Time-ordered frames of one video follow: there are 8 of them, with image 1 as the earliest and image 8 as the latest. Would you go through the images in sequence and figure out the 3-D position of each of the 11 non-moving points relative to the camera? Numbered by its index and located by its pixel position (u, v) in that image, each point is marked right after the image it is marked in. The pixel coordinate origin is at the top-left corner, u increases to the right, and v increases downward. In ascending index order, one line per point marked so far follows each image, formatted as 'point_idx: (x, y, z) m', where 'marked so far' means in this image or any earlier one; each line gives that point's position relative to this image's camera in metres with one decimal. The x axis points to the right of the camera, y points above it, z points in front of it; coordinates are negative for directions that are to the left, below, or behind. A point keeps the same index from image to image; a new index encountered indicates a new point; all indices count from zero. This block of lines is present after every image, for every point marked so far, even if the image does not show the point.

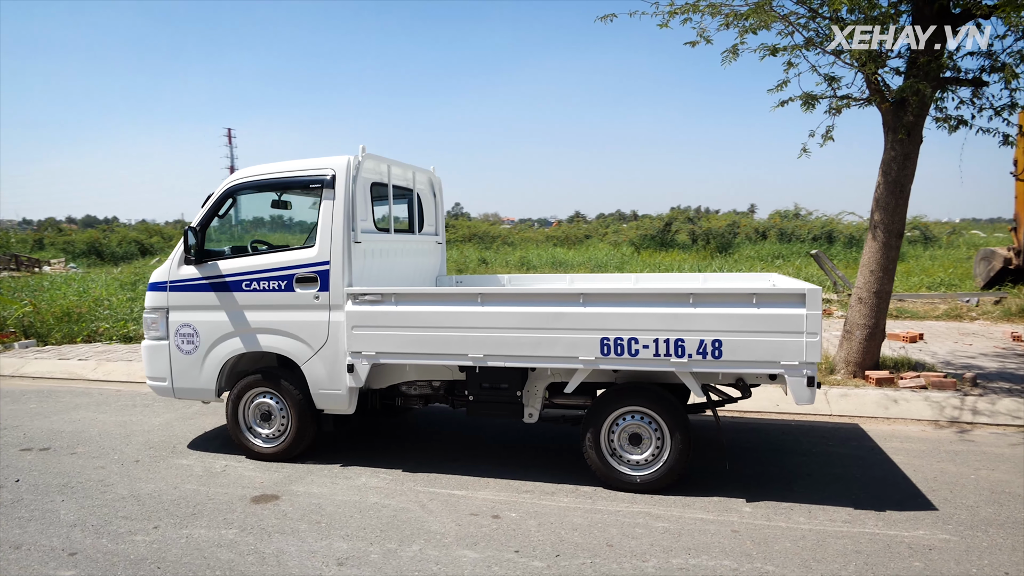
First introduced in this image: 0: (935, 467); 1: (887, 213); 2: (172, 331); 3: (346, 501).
0: (+3.3, -1.4, +5.6) m
1: (+4.0, +0.8, +7.6) m
2: (-2.8, -0.4, +5.9) m
3: (-1.1, -1.5, +4.8) m
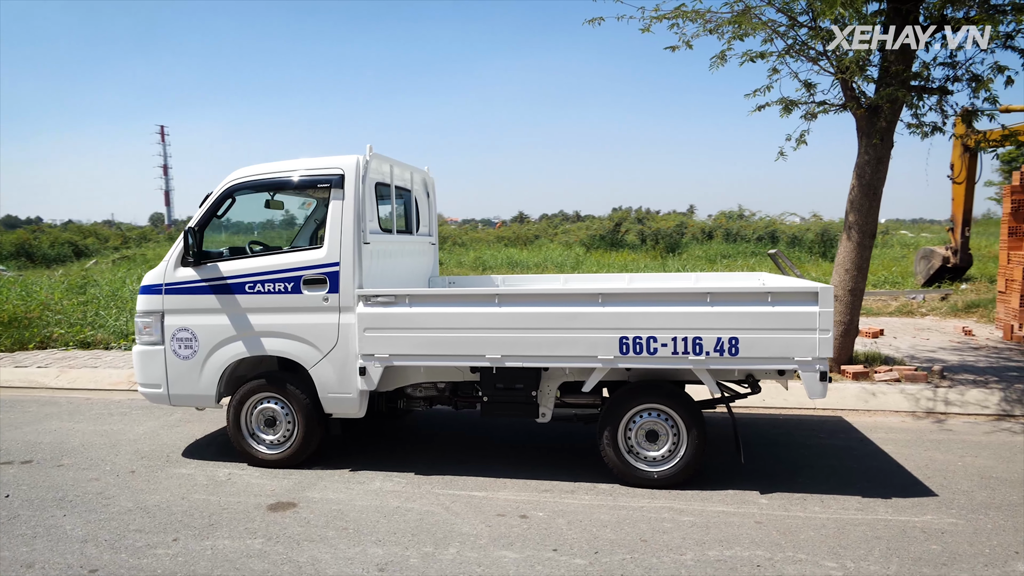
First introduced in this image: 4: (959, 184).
0: (+3.4, -1.4, +5.9) m
1: (+3.9, +0.8, +7.9) m
2: (-2.8, -0.4, +5.7) m
3: (-1.0, -1.5, +4.8) m
4: (+10.7, +2.5, +16.8) m
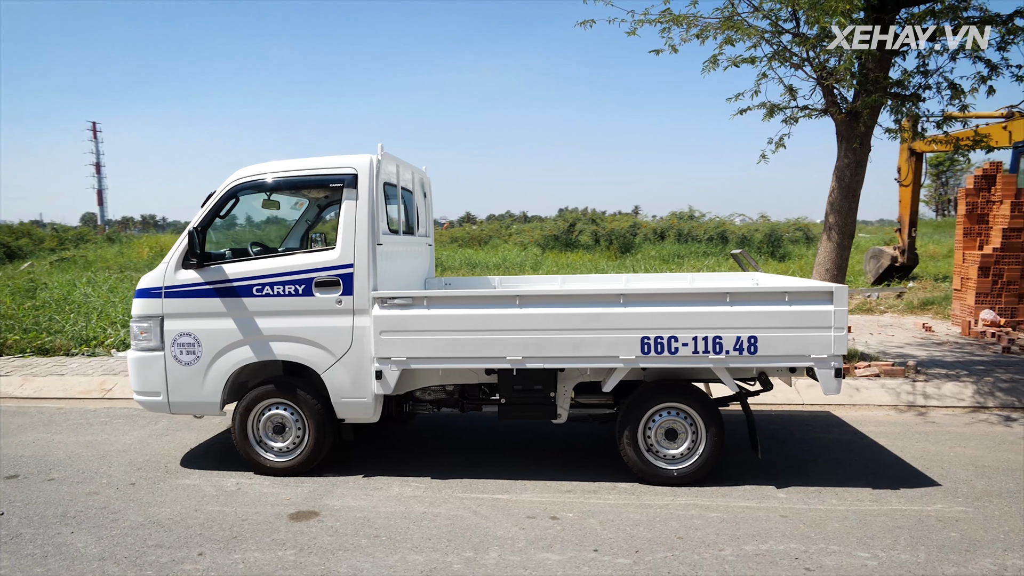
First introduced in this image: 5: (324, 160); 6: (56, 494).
0: (+3.5, -1.4, +6.1) m
1: (+3.8, +0.8, +8.2) m
2: (-2.6, -0.4, +5.4) m
3: (-0.8, -1.5, +4.7) m
4: (+9.9, +2.6, +17.6) m
5: (-1.6, +1.0, +5.5) m
6: (-3.3, -1.5, +5.1) m
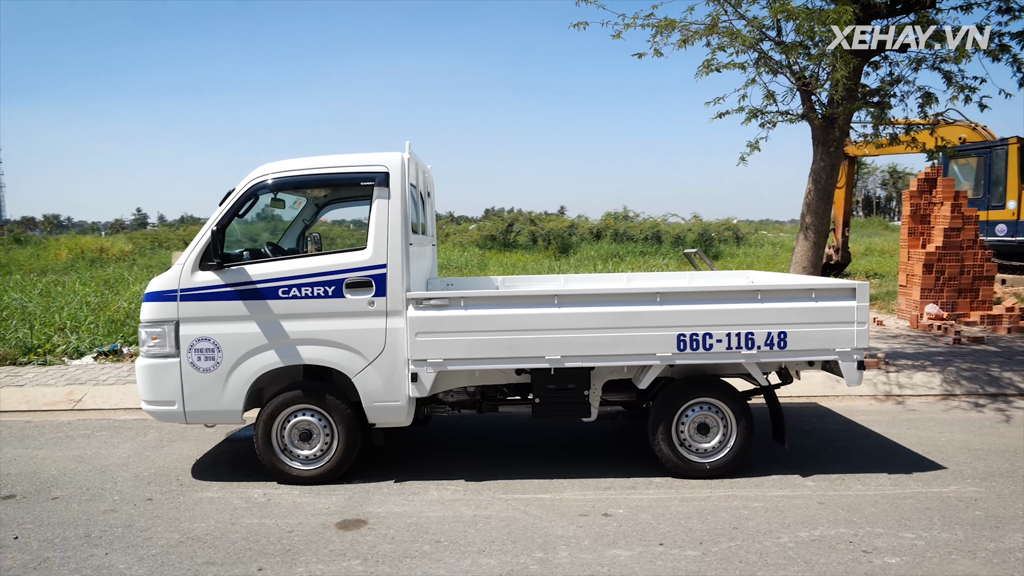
0: (+3.7, -1.3, +6.5) m
1: (+3.7, +0.9, +8.6) m
2: (-2.4, -0.4, +5.1) m
3: (-0.4, -1.5, +4.6) m
4: (+8.7, +2.7, +18.6) m
5: (-1.4, +1.0, +5.3) m
6: (-3.0, -1.5, +4.7) m
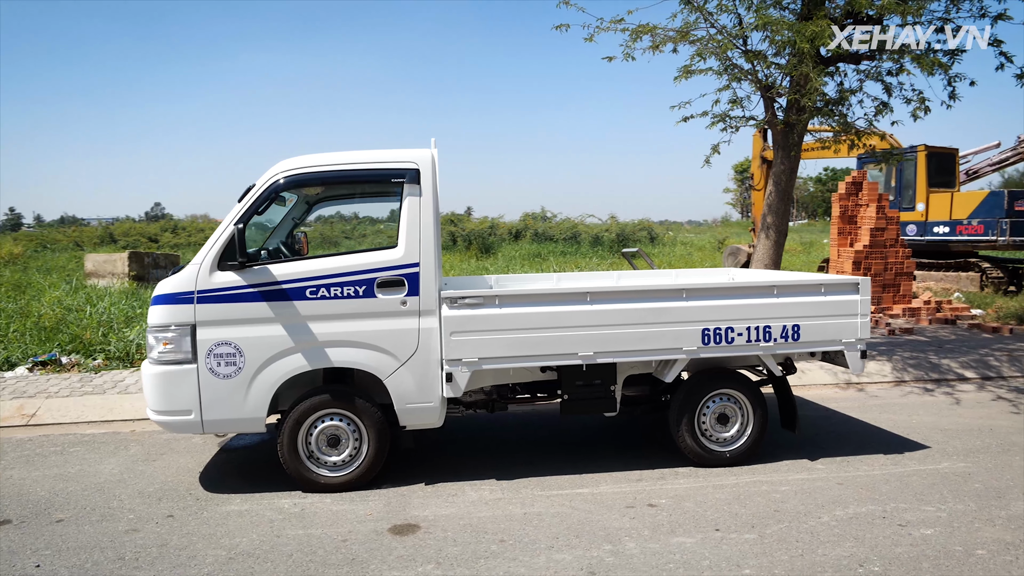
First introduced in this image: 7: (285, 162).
0: (+3.7, -1.3, +7.0) m
1: (+3.4, +0.9, +9.2) m
2: (-2.1, -0.4, +4.8) m
3: (-0.1, -1.5, +4.6) m
4: (+6.9, +2.7, +19.7) m
5: (-1.2, +1.0, +5.1) m
6: (-2.6, -1.5, +4.4) m
7: (-1.6, +0.9, +5.1) m
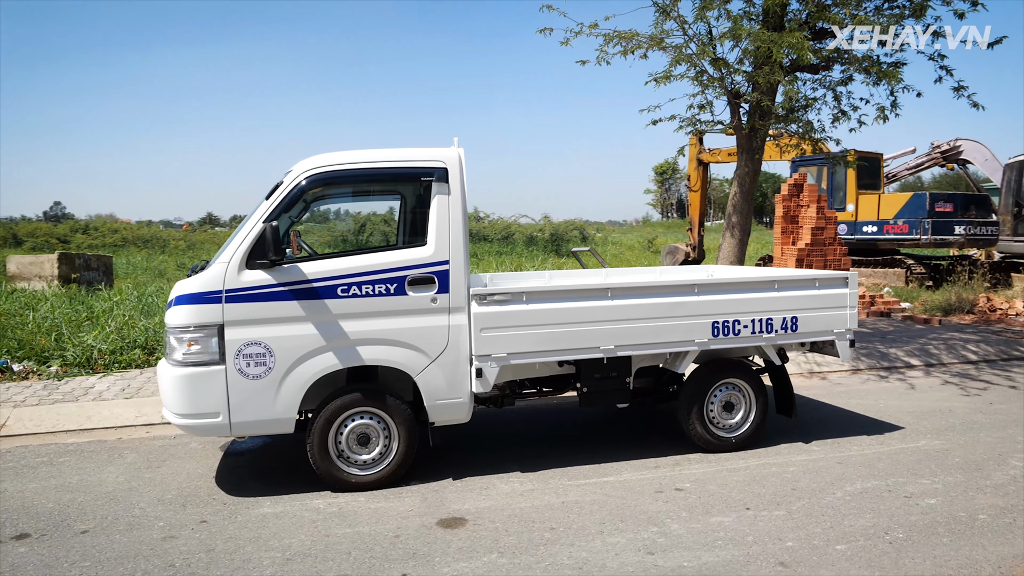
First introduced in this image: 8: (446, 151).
0: (+3.6, -1.2, +7.6) m
1: (+3.1, +1.0, +9.7) m
2: (-1.9, -0.4, +4.7) m
3: (+0.1, -1.5, +4.7) m
4: (+5.4, +2.8, +20.6) m
5: (-1.0, +1.0, +5.1) m
6: (-2.3, -1.5, +4.2) m
7: (-1.4, +0.9, +5.1) m
8: (-0.5, +1.0, +5.2) m
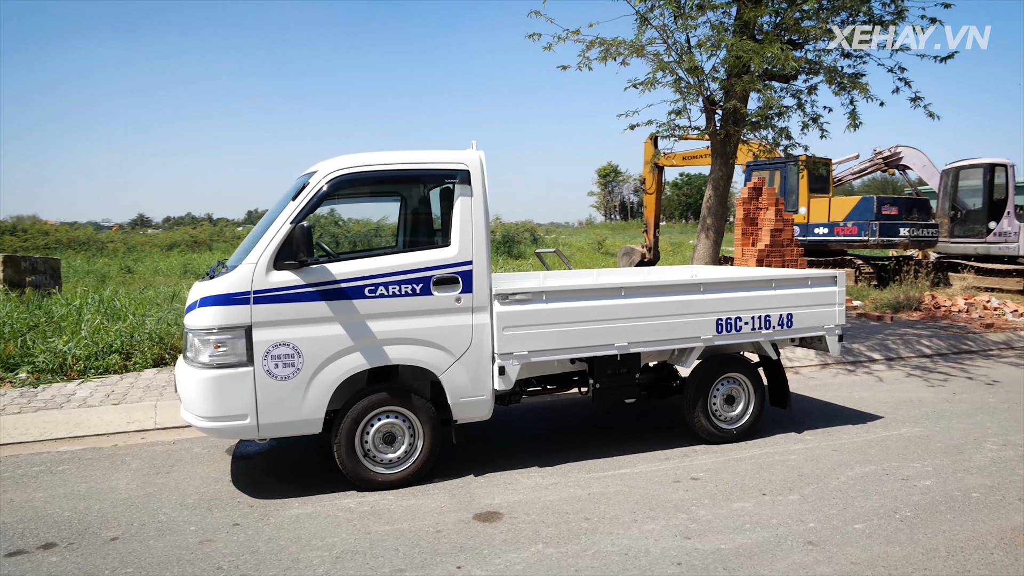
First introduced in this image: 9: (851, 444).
0: (+3.6, -1.2, +8.0) m
1: (+2.9, +1.0, +10.1) m
2: (-1.7, -0.4, +4.7) m
3: (+0.3, -1.4, +4.9) m
4: (+4.2, +2.8, +21.1) m
5: (-0.9, +1.0, +5.2) m
6: (-2.1, -1.5, +4.1) m
7: (-1.3, +0.9, +5.1) m
8: (-0.3, +1.0, +5.3) m
9: (+2.9, -1.3, +6.0) m
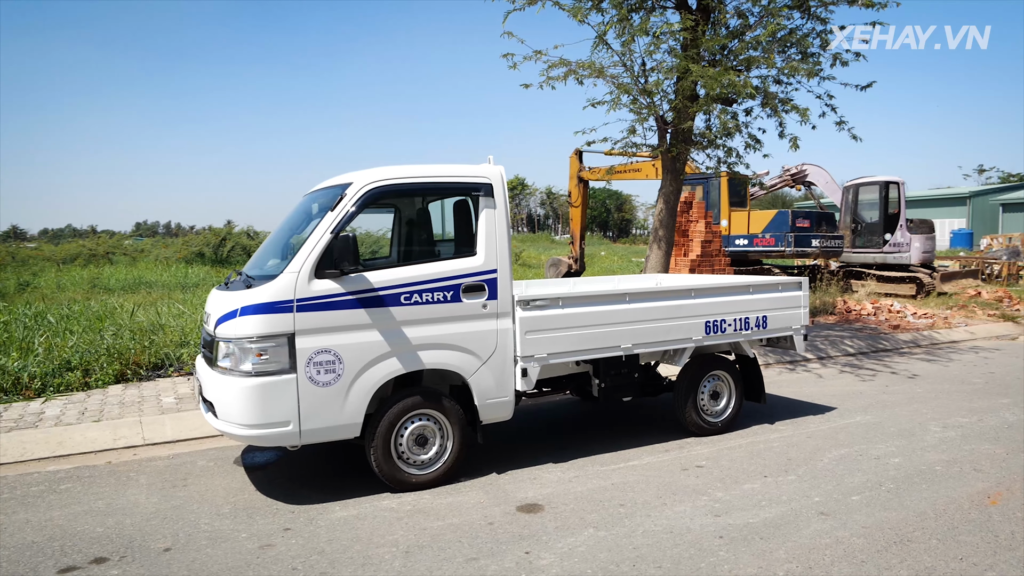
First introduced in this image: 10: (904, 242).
0: (+3.3, -1.3, +8.8) m
1: (+2.3, +0.9, +10.8) m
2: (-1.4, -0.5, +4.8) m
3: (+0.6, -1.5, +5.2) m
4: (+2.1, +2.5, +21.9) m
5: (-0.7, +0.9, +5.4) m
6: (-1.7, -1.6, +4.2) m
7: (-1.1, +0.9, +5.3) m
8: (-0.2, +0.9, +5.6) m
9: (+3.0, -1.4, +6.7) m
10: (+9.4, +1.1, +16.9) m
